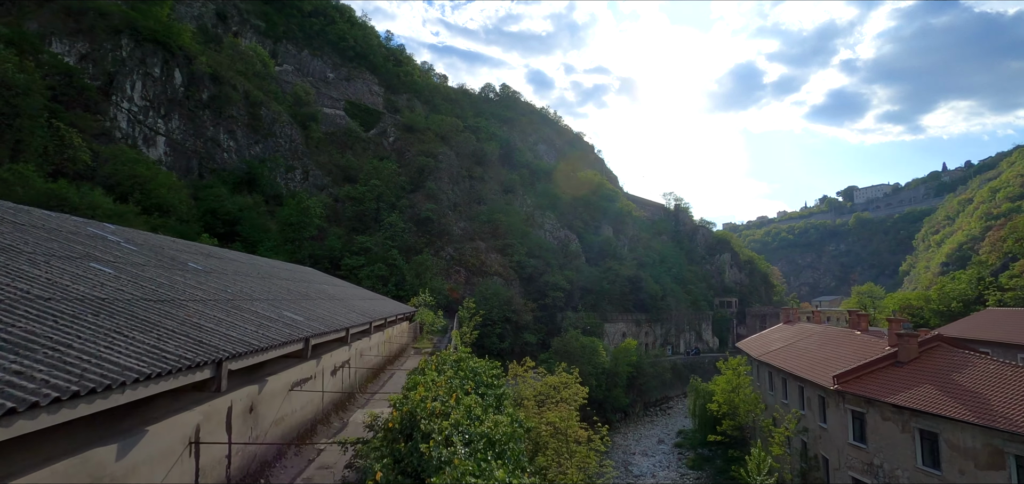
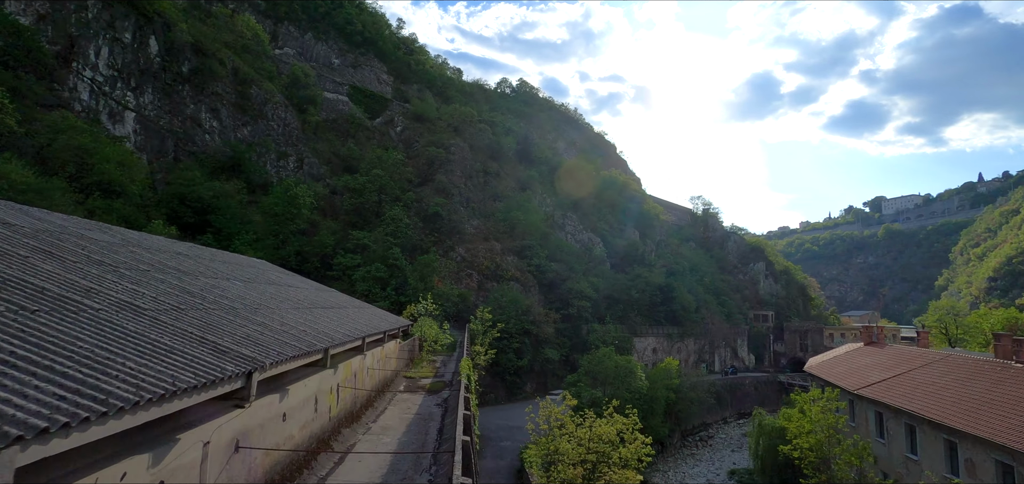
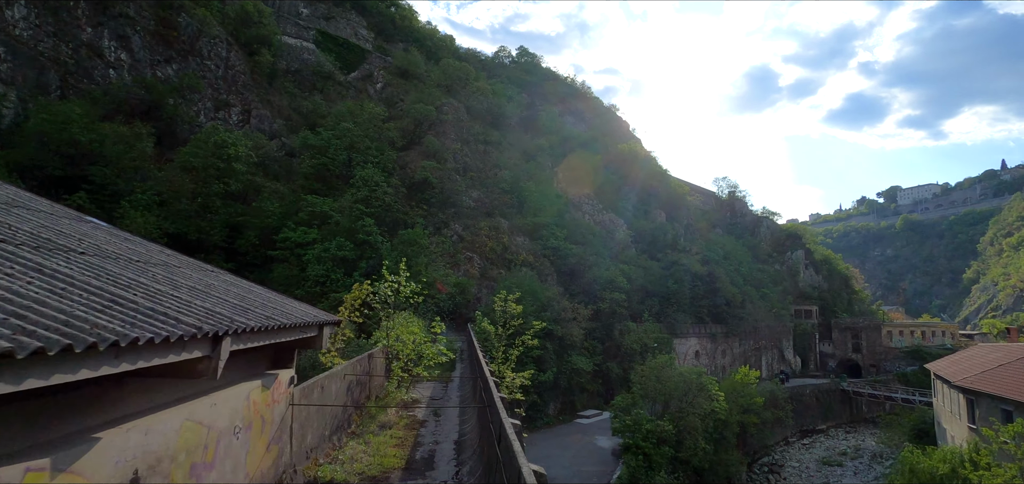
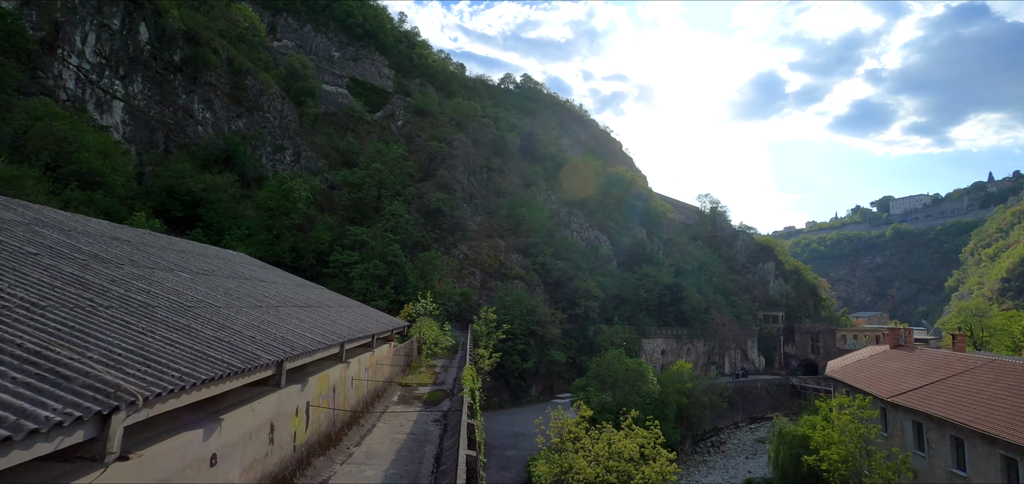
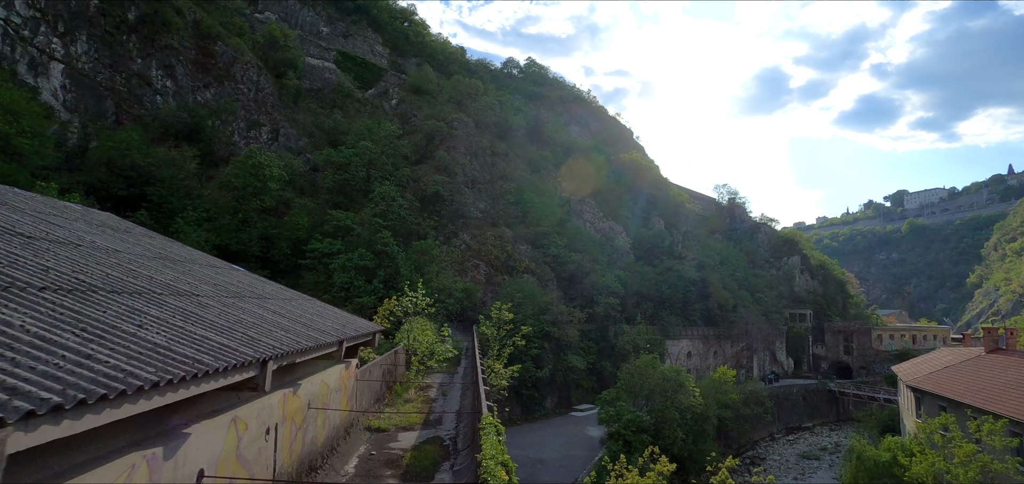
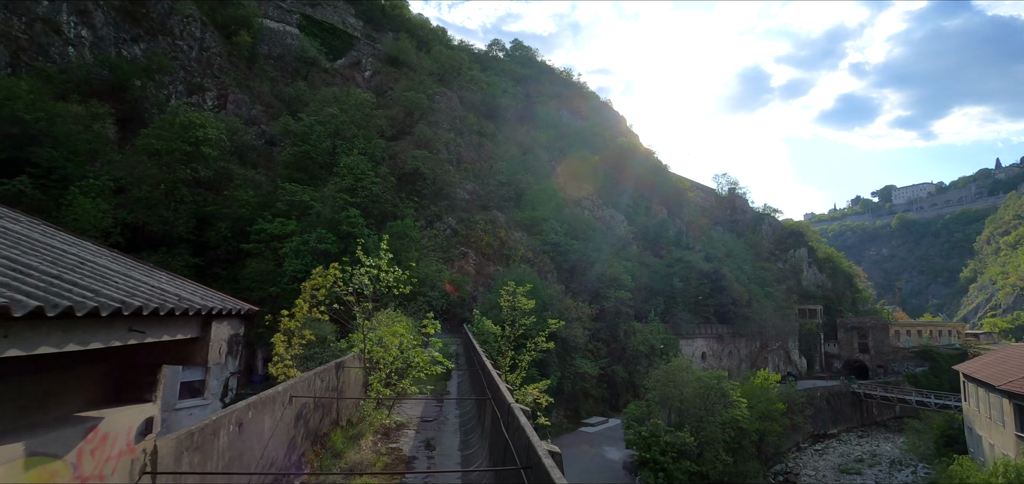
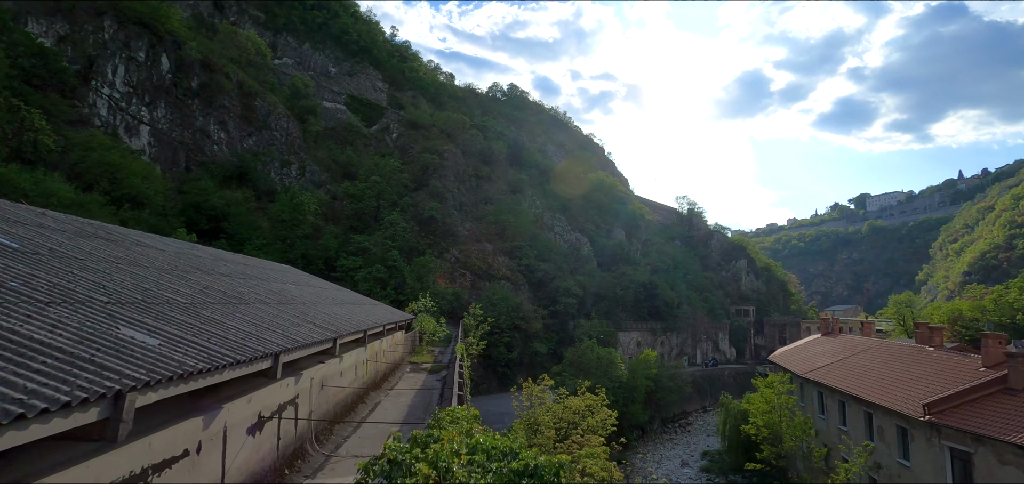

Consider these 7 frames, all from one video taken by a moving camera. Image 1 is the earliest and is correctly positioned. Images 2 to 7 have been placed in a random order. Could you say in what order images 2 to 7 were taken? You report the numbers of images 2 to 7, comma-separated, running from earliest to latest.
7, 2, 4, 5, 3, 6
